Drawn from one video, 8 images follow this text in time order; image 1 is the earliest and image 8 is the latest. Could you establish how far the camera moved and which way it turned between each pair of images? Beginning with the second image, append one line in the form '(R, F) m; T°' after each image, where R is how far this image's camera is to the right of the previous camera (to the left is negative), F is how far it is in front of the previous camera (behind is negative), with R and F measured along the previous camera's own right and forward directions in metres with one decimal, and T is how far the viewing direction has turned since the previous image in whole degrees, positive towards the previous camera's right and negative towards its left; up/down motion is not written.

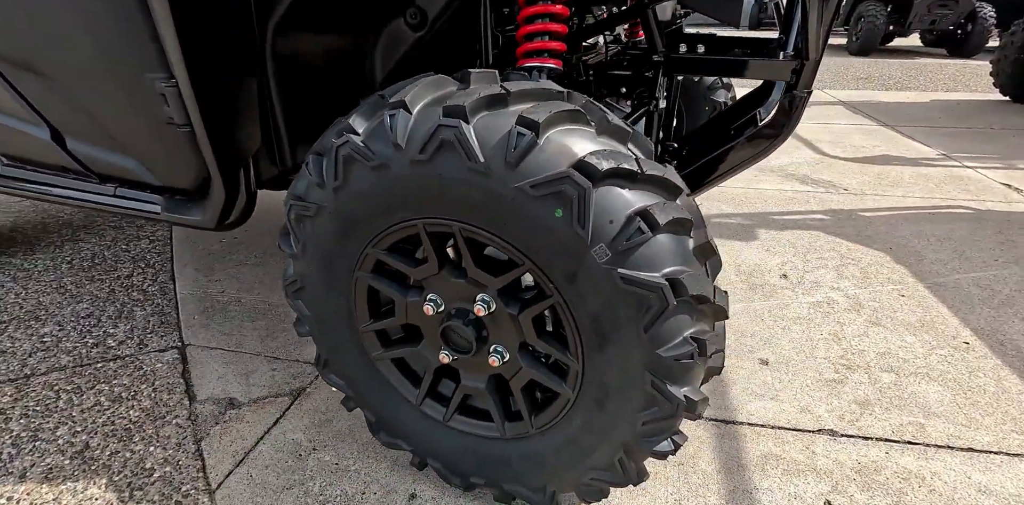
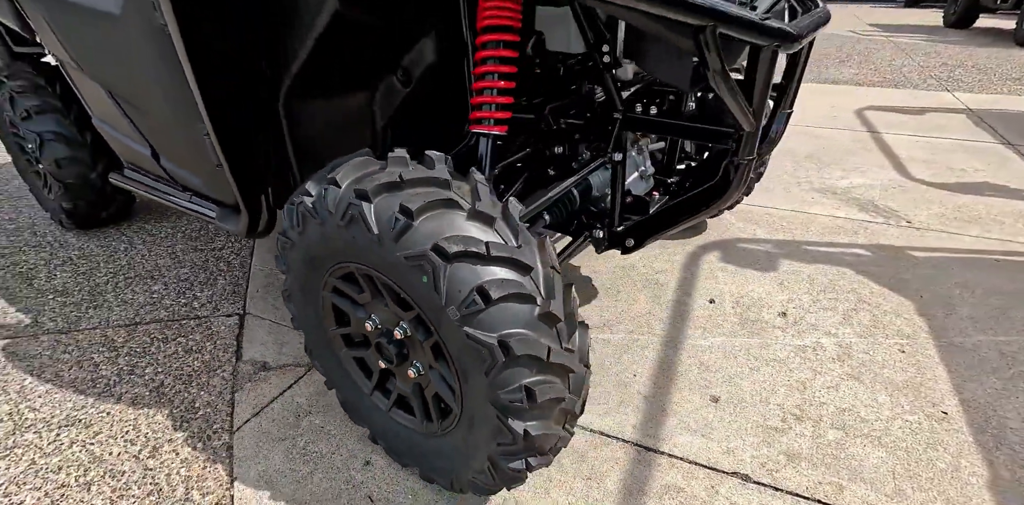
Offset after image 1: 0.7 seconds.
(+0.4, -0.1) m; -12°
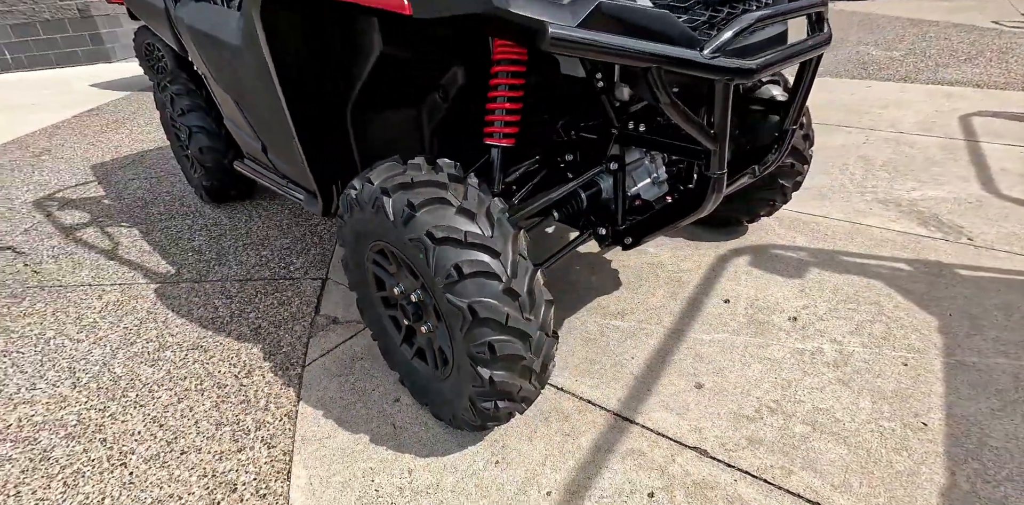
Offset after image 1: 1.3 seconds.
(+0.3, -0.2) m; -11°
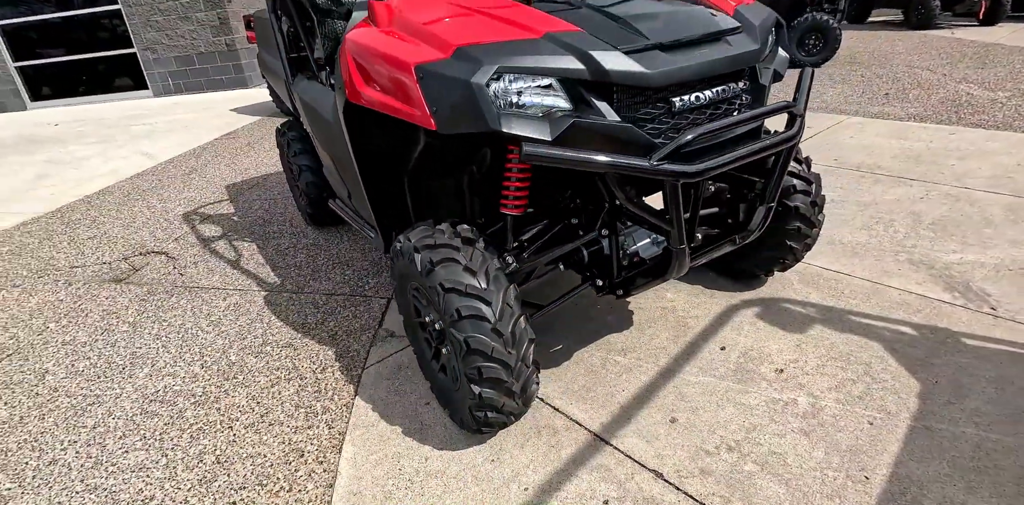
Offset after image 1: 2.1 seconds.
(+0.3, -0.4) m; -10°
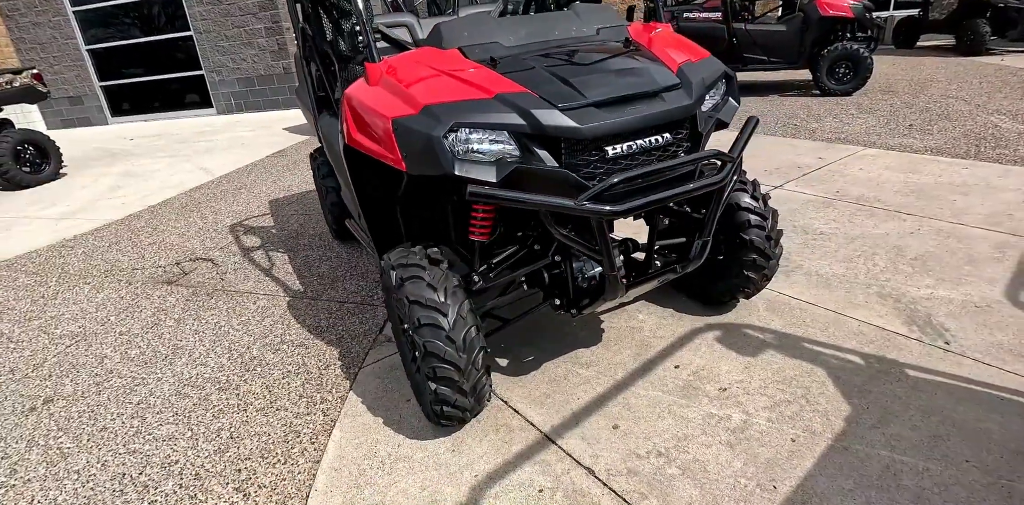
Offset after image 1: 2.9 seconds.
(+0.3, -0.3) m; -5°
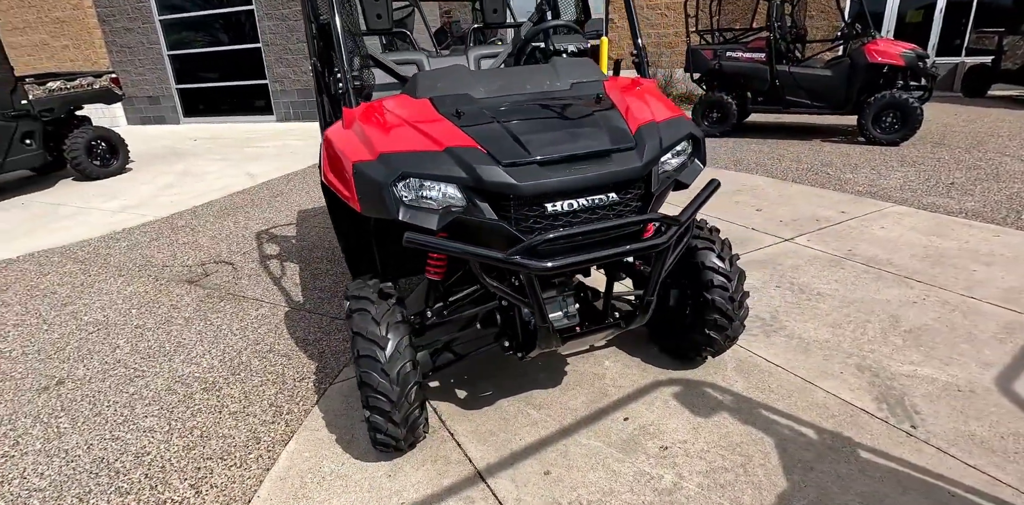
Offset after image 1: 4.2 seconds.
(+0.4, -0.1) m; -6°
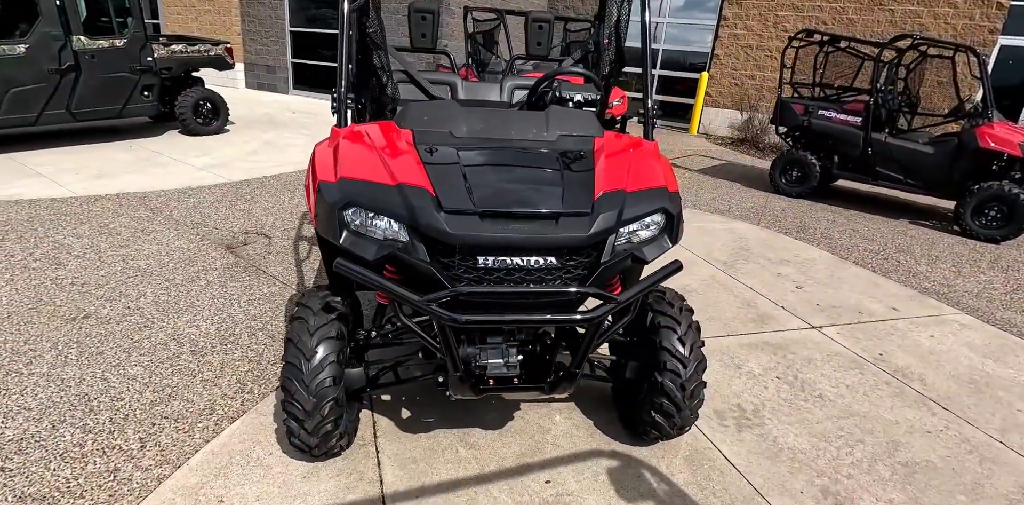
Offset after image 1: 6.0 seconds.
(+0.5, 0.0) m; -9°
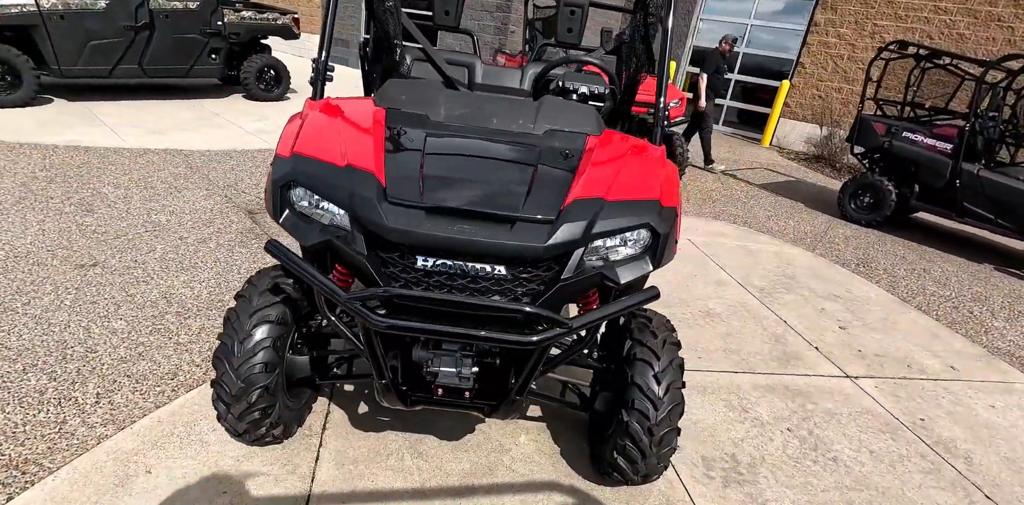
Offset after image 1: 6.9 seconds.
(+0.4, +0.2) m; -7°
